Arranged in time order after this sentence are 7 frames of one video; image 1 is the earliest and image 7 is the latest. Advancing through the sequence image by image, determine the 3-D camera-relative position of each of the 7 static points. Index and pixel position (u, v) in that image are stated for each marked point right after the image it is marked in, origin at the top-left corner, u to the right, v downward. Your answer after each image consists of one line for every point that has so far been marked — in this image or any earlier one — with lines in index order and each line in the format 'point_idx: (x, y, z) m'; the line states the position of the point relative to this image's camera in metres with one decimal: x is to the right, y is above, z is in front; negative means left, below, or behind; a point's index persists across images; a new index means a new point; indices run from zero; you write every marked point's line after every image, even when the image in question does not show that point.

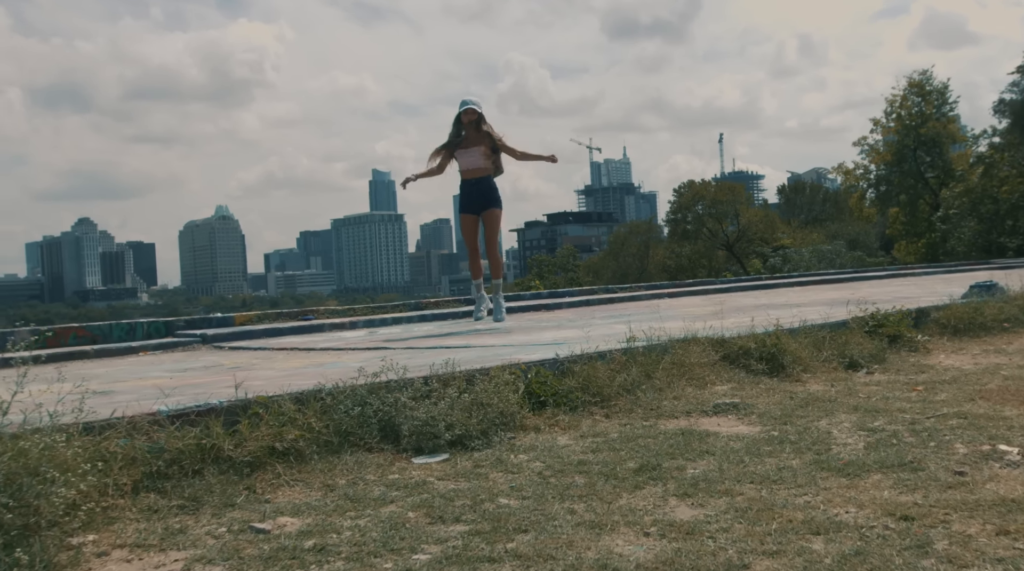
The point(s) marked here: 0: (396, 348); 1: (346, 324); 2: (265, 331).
0: (-0.8, -0.4, +6.4) m
1: (-1.7, -0.4, +9.8) m
2: (-2.4, -0.4, +9.1) m
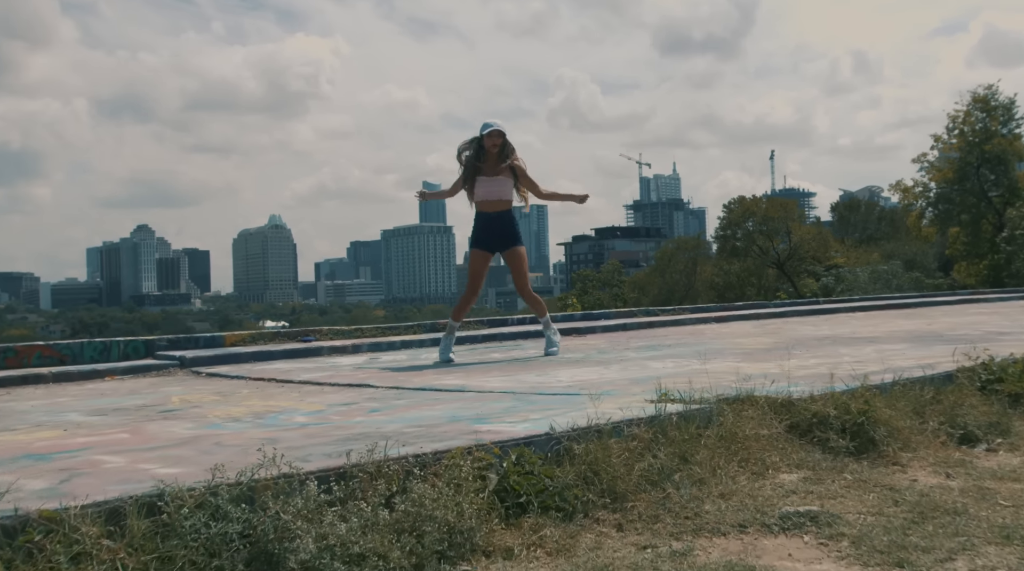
0: (-0.8, -0.6, +5.3) m
1: (-1.5, -0.6, +8.7) m
2: (-2.2, -0.6, +8.0) m
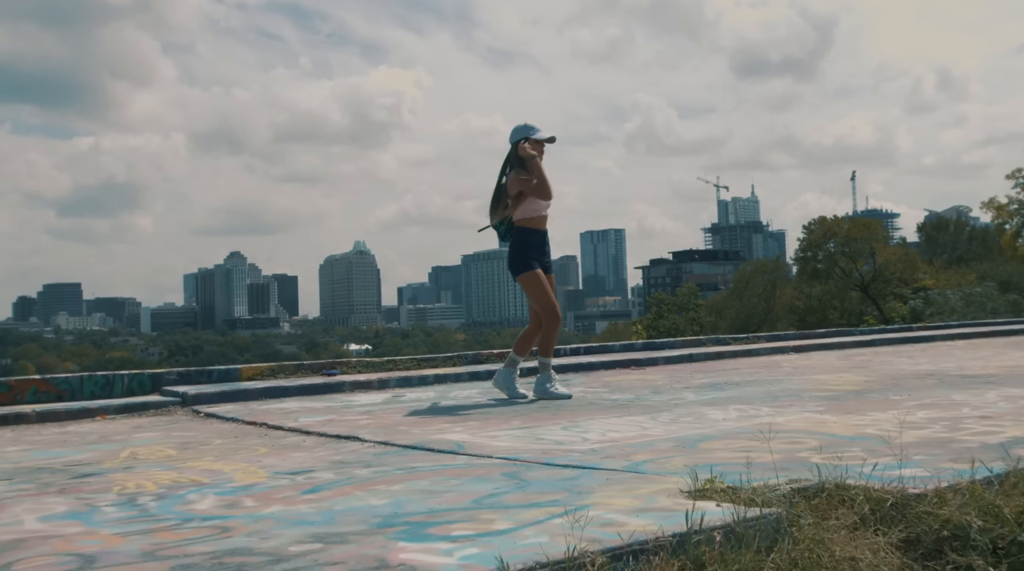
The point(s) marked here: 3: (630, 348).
0: (-0.7, -0.7, +4.2) m
1: (-1.1, -0.8, +7.7) m
2: (-1.9, -0.8, +7.1) m
3: (+1.3, -0.7, +10.4) m
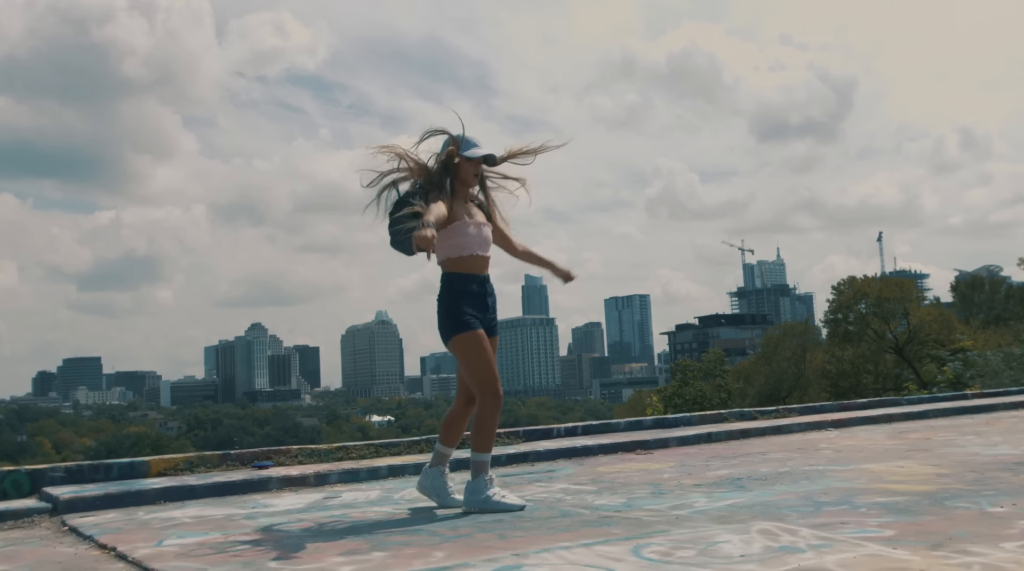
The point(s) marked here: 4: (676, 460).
0: (-1.0, -0.9, +2.8) m
1: (-1.4, -1.3, +6.2) m
2: (-2.1, -1.2, +5.7) m
3: (+1.2, -1.3, +8.9) m
4: (+1.1, -1.2, +6.6) m
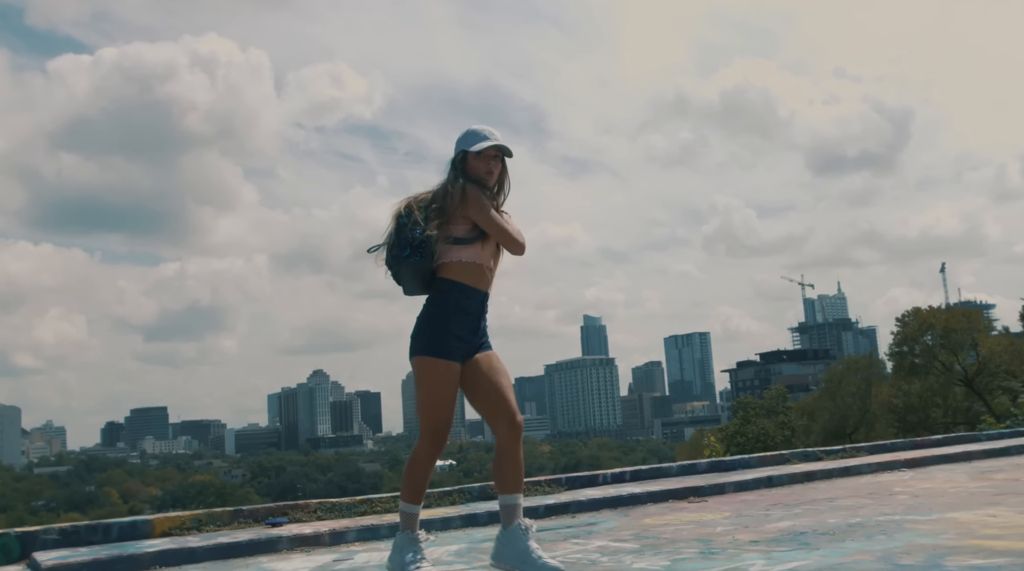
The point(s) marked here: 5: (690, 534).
0: (-1.0, -1.0, +2.2) m
1: (-1.1, -1.5, +5.6) m
2: (-1.9, -1.5, +5.2) m
3: (+1.5, -1.6, +8.2) m
4: (+1.4, -1.4, +5.9) m
5: (+0.9, -1.2, +4.8) m
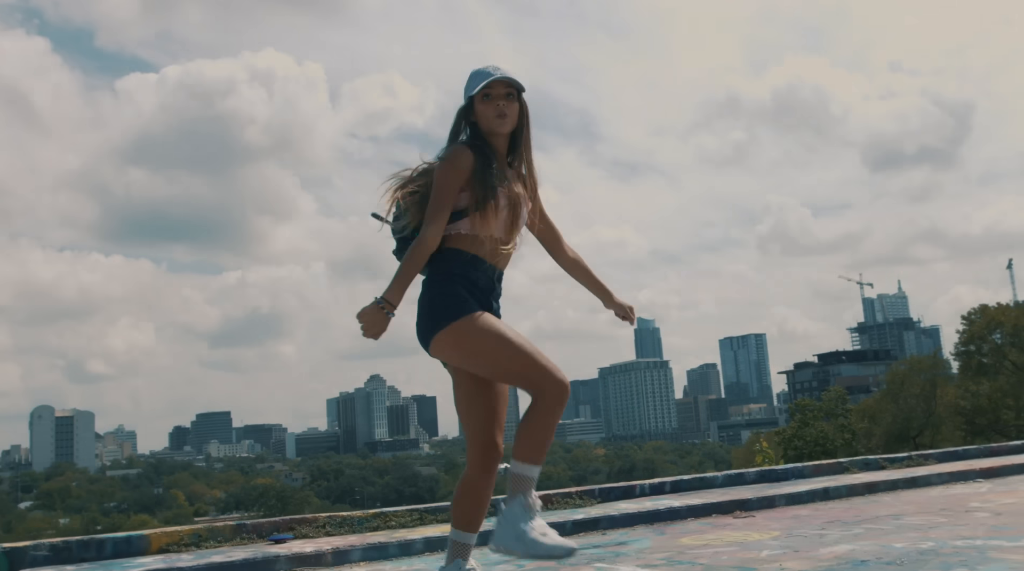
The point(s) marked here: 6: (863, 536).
0: (-1.1, -0.9, +1.7) m
1: (-1.0, -1.4, +5.1) m
2: (-1.8, -1.4, +4.7) m
3: (+1.8, -1.5, +7.5) m
4: (+1.5, -1.3, +5.3) m
5: (+1.0, -1.2, +4.1) m
6: (+1.6, -1.2, +4.5) m
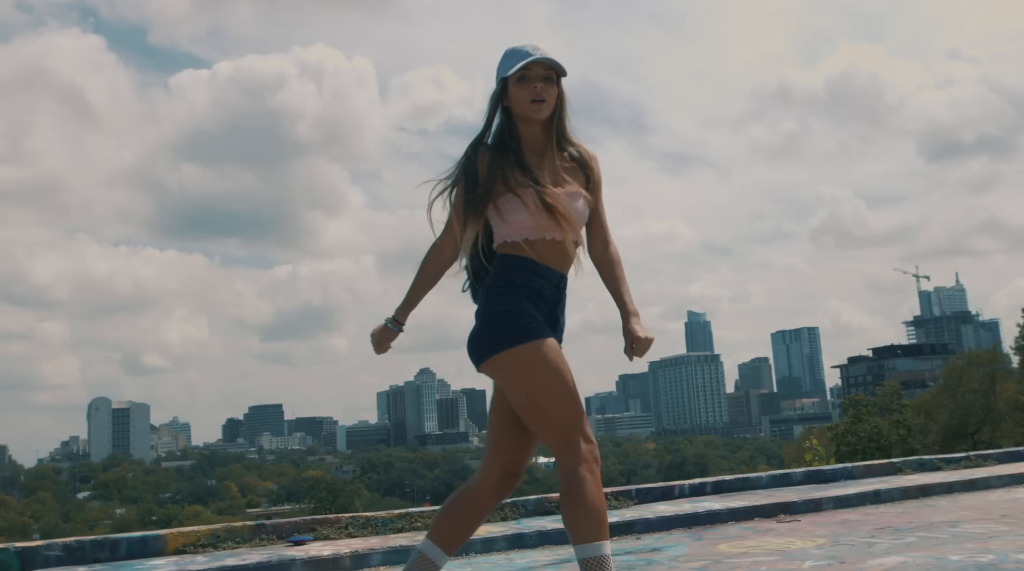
0: (-1.1, -0.9, +1.5) m
1: (-0.9, -1.4, +4.9) m
2: (-1.7, -1.4, +4.5) m
3: (+2.0, -1.5, +7.1) m
4: (+1.6, -1.3, +4.9) m
5: (+1.0, -1.1, +3.8) m
6: (+1.7, -1.1, +4.1) m
